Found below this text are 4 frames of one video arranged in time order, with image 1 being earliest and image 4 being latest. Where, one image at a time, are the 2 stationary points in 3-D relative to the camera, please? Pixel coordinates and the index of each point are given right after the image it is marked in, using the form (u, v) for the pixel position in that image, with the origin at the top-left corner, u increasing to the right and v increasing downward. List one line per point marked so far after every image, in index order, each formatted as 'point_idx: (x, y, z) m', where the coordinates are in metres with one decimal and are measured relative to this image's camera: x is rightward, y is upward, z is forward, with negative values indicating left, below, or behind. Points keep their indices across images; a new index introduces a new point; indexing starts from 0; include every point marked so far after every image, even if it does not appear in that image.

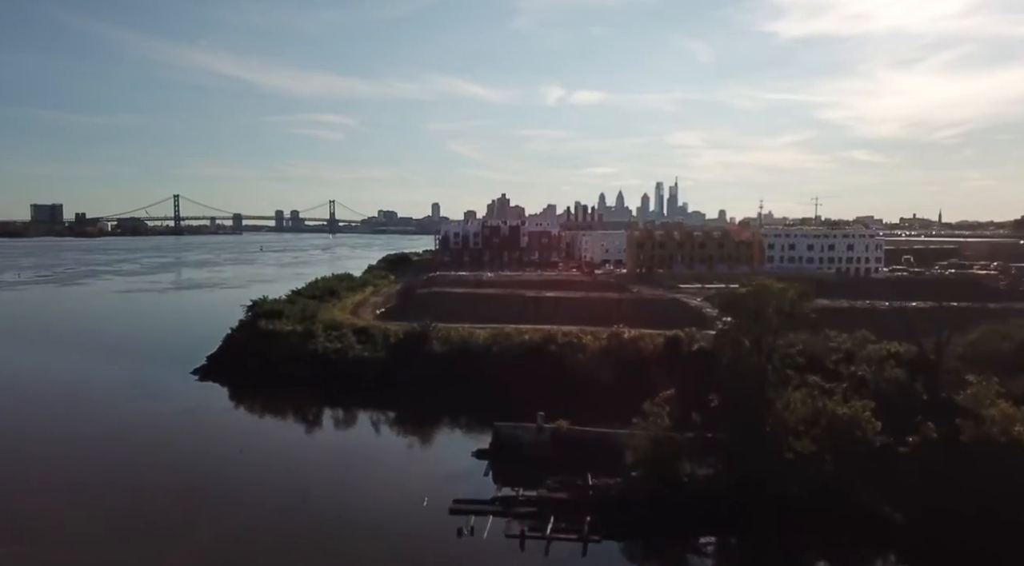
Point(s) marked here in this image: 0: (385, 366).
0: (-3.6, -2.3, +19.2) m
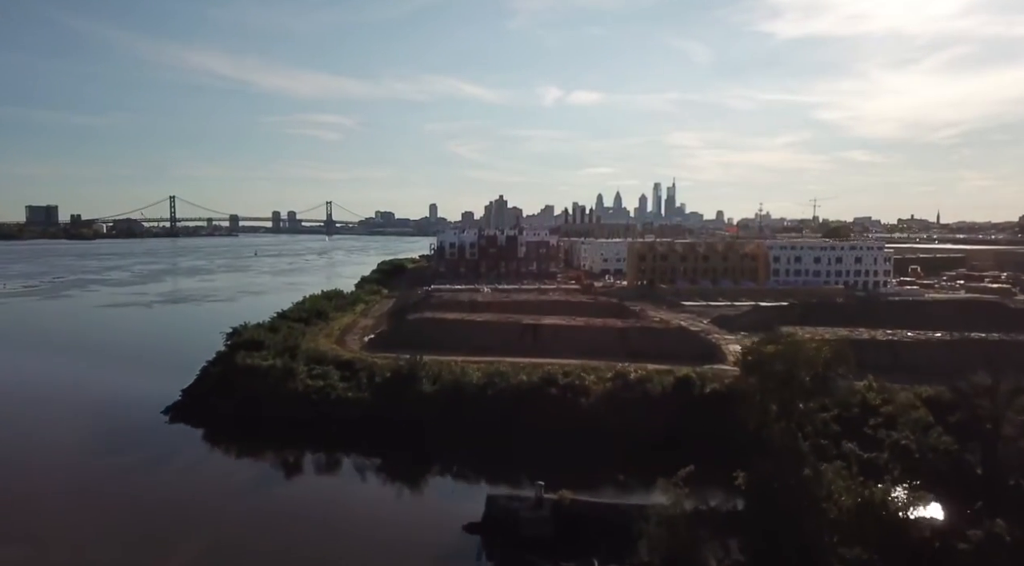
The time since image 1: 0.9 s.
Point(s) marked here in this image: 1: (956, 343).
0: (-3.6, -3.2, +17.7) m
1: (+12.6, -1.7, +19.6) m
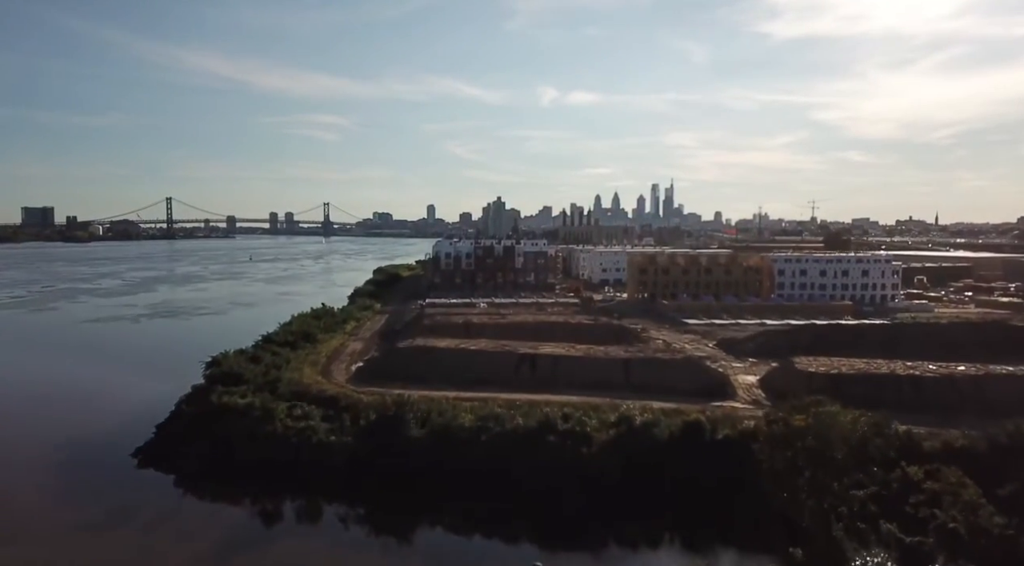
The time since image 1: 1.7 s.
0: (-3.8, -4.0, +16.4) m
1: (+12.5, -2.5, +18.3) m
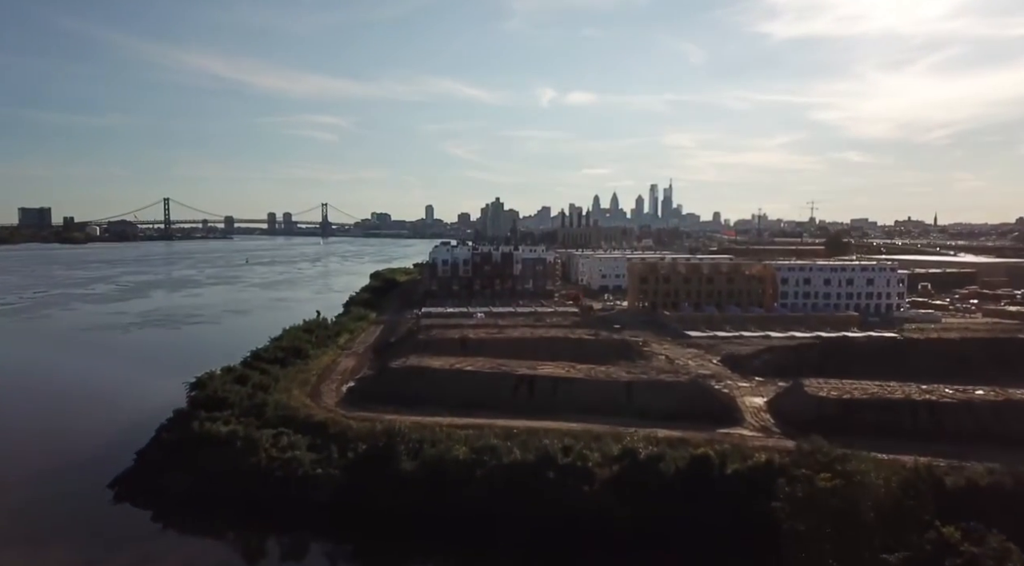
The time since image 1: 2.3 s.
0: (-3.8, -4.6, +15.5) m
1: (+12.4, -3.1, +17.4) m
